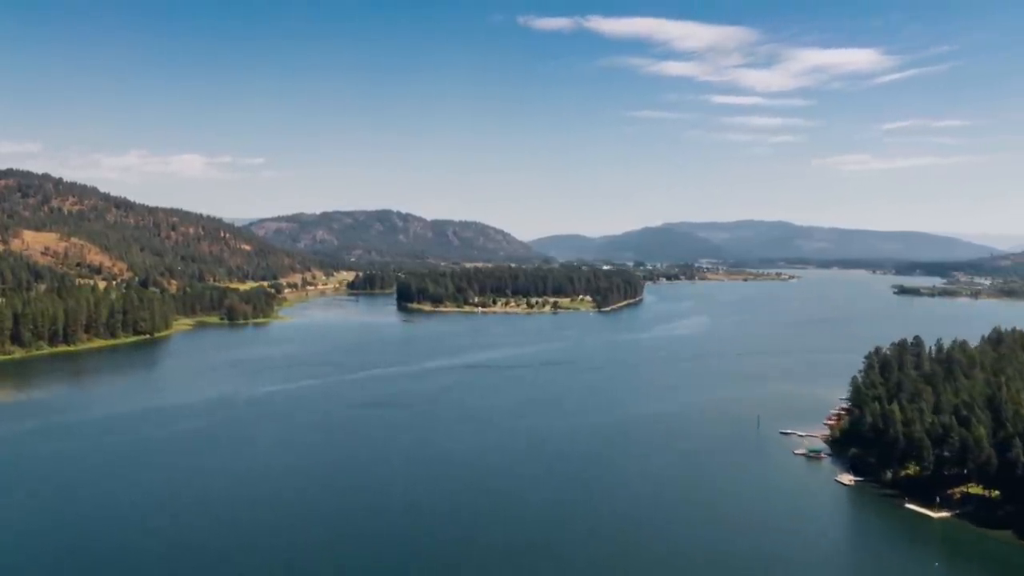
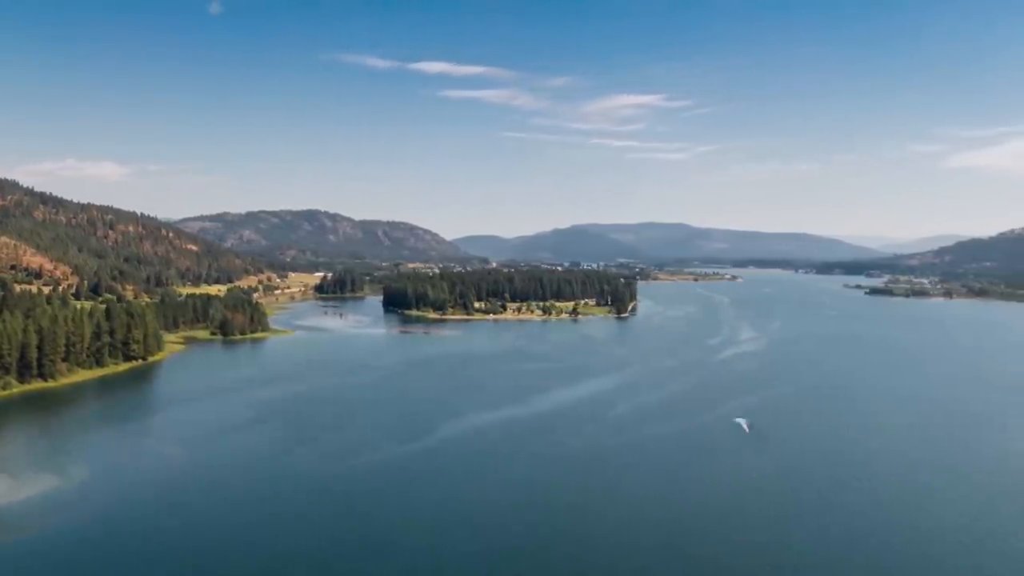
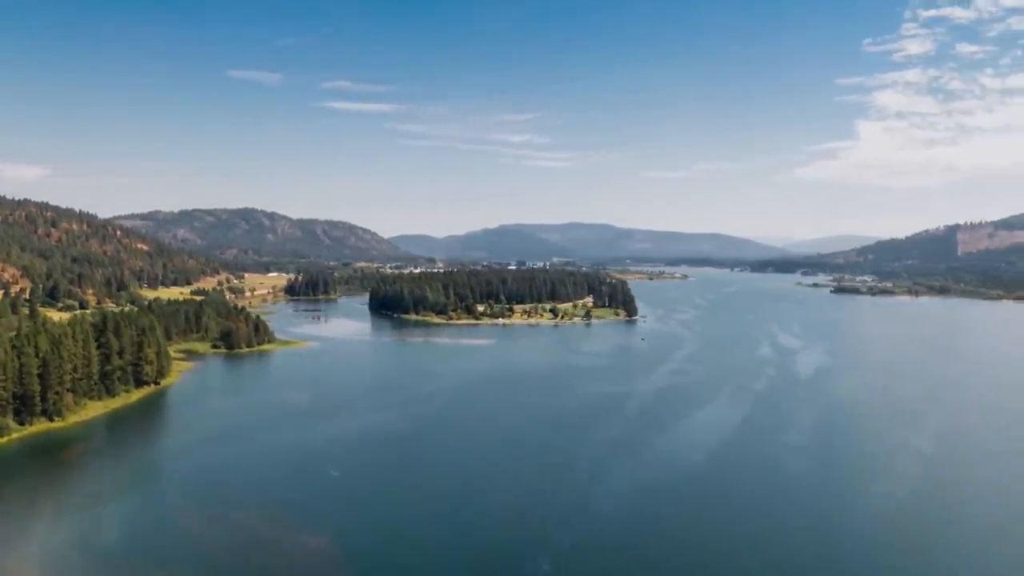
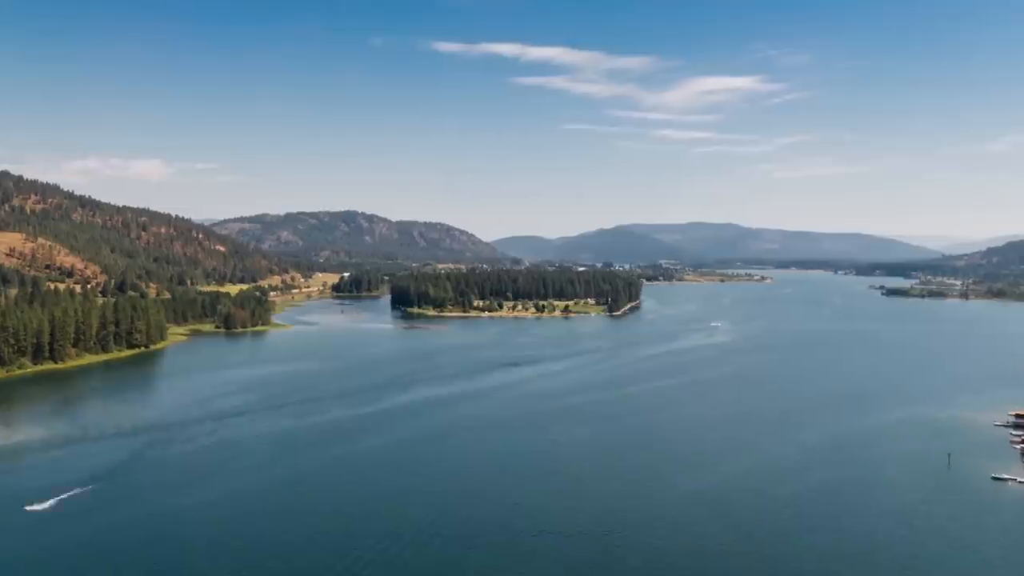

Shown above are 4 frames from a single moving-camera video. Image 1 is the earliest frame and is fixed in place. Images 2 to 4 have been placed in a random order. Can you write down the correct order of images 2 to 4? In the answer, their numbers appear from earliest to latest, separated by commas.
4, 2, 3
